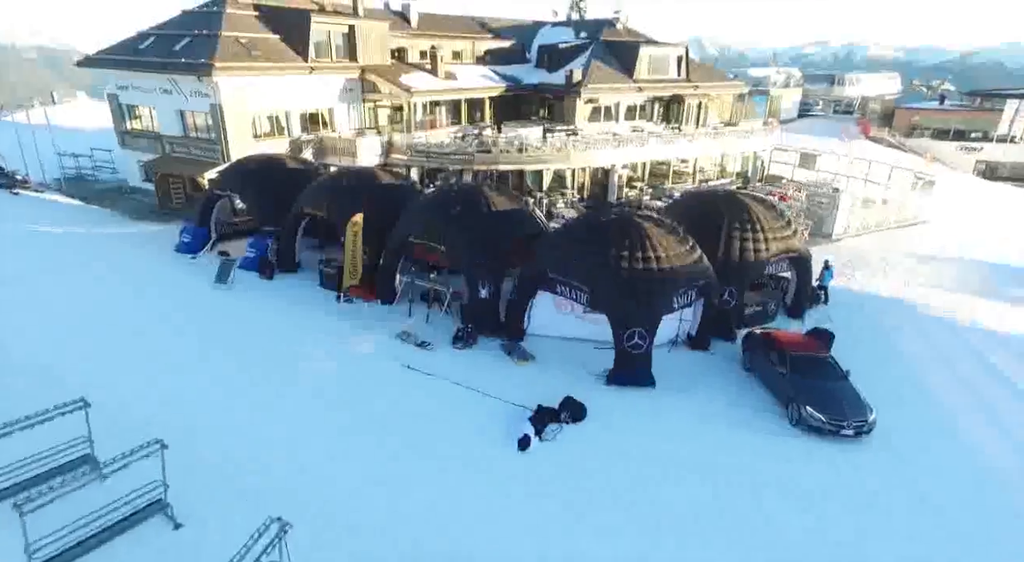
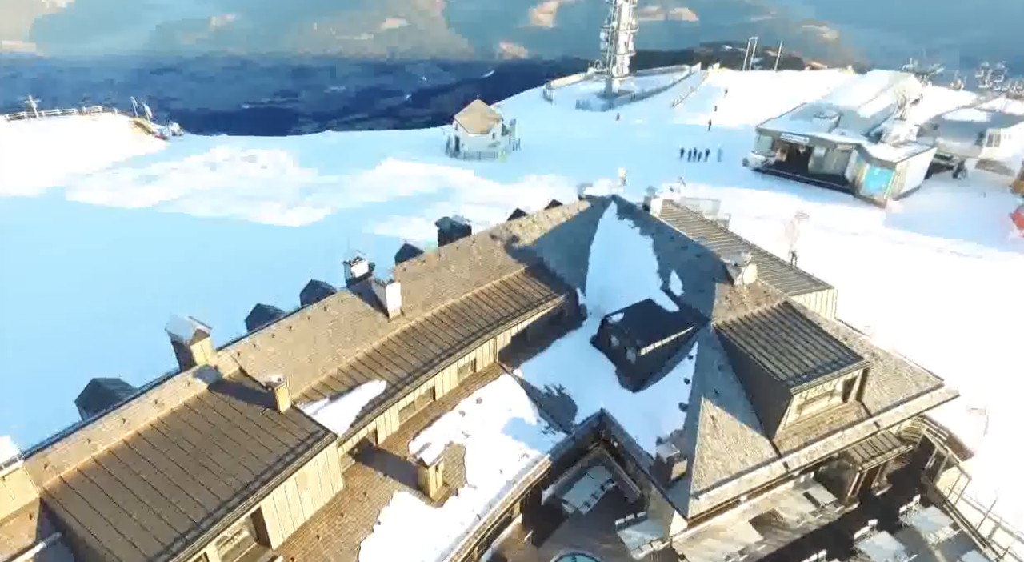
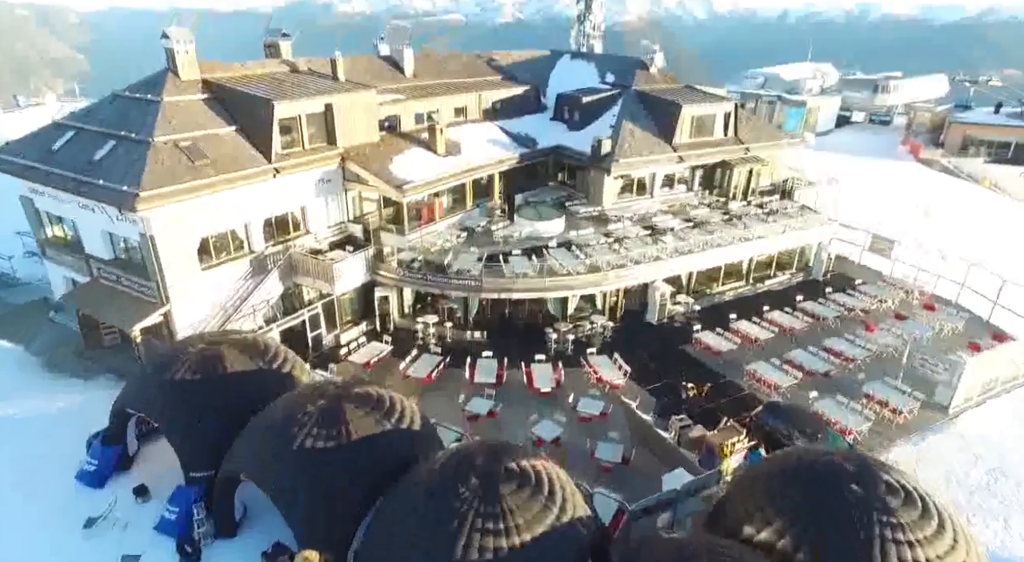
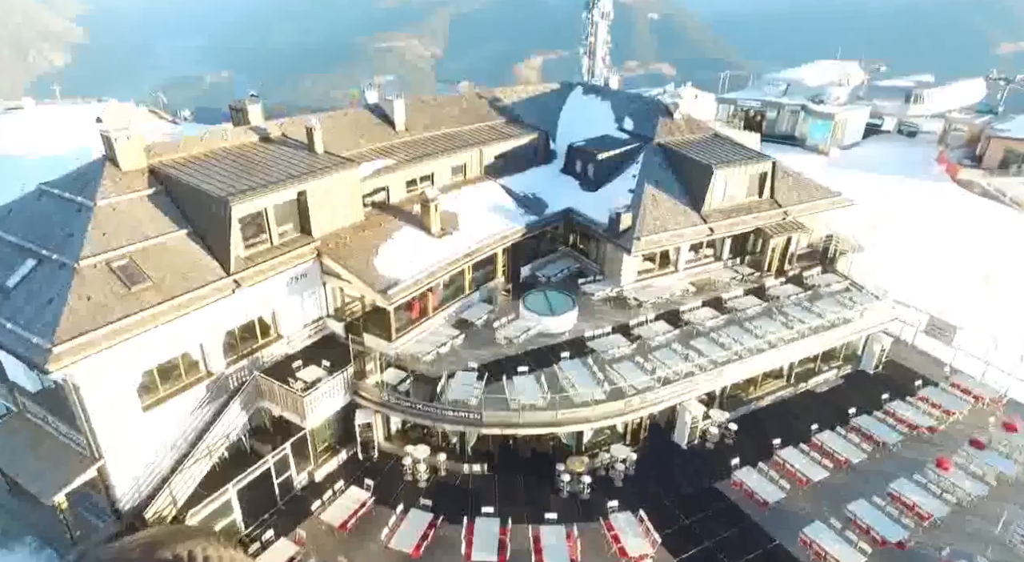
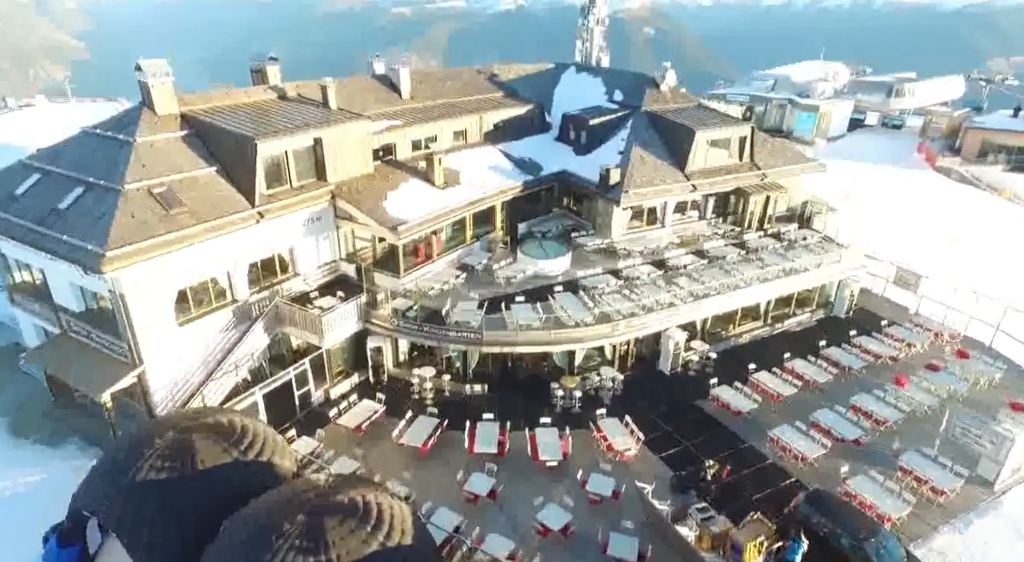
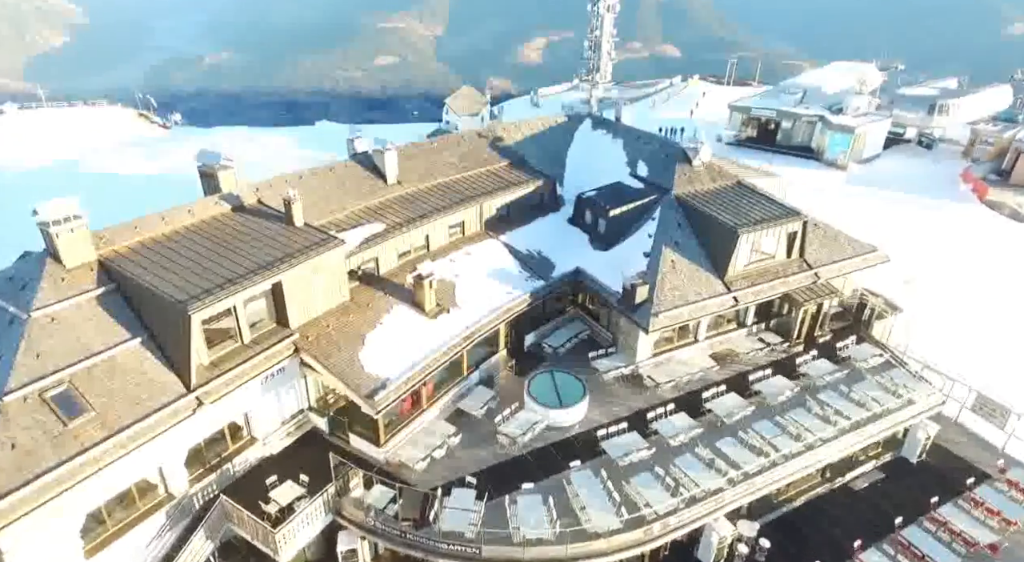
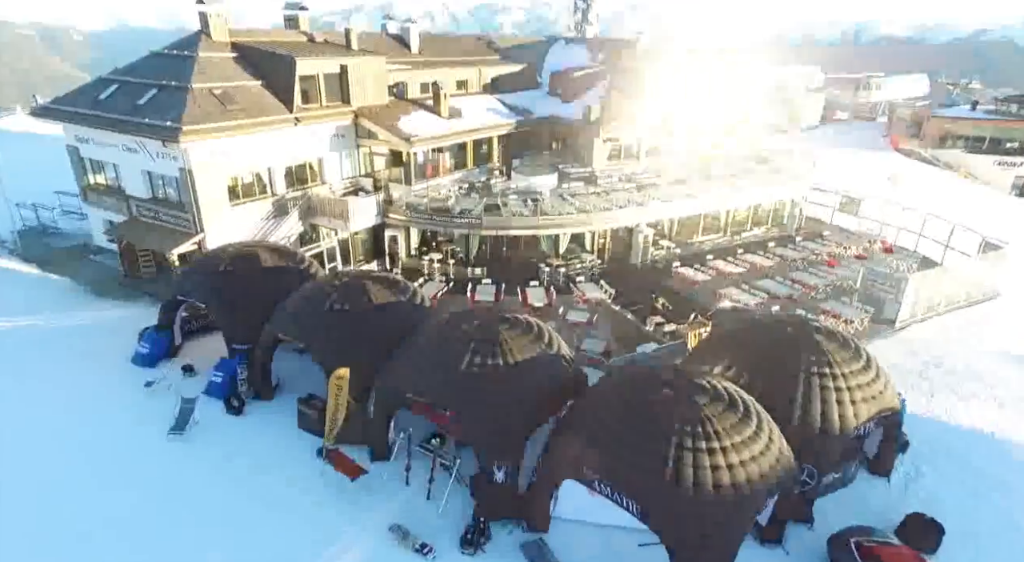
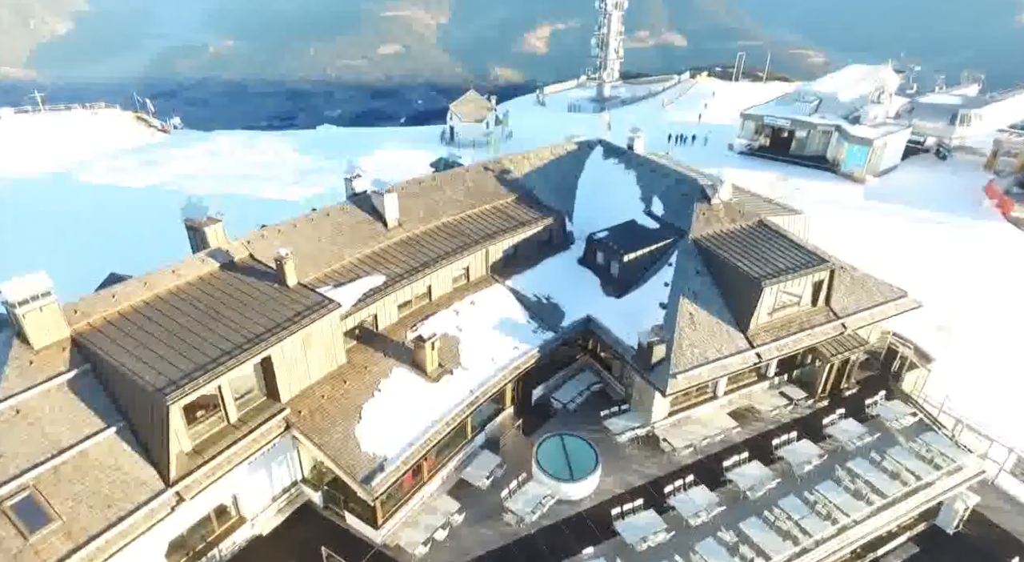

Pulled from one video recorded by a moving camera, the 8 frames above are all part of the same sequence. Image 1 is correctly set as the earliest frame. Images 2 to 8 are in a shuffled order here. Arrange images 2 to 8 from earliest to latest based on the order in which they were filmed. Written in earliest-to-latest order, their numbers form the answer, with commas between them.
7, 3, 5, 4, 6, 8, 2
